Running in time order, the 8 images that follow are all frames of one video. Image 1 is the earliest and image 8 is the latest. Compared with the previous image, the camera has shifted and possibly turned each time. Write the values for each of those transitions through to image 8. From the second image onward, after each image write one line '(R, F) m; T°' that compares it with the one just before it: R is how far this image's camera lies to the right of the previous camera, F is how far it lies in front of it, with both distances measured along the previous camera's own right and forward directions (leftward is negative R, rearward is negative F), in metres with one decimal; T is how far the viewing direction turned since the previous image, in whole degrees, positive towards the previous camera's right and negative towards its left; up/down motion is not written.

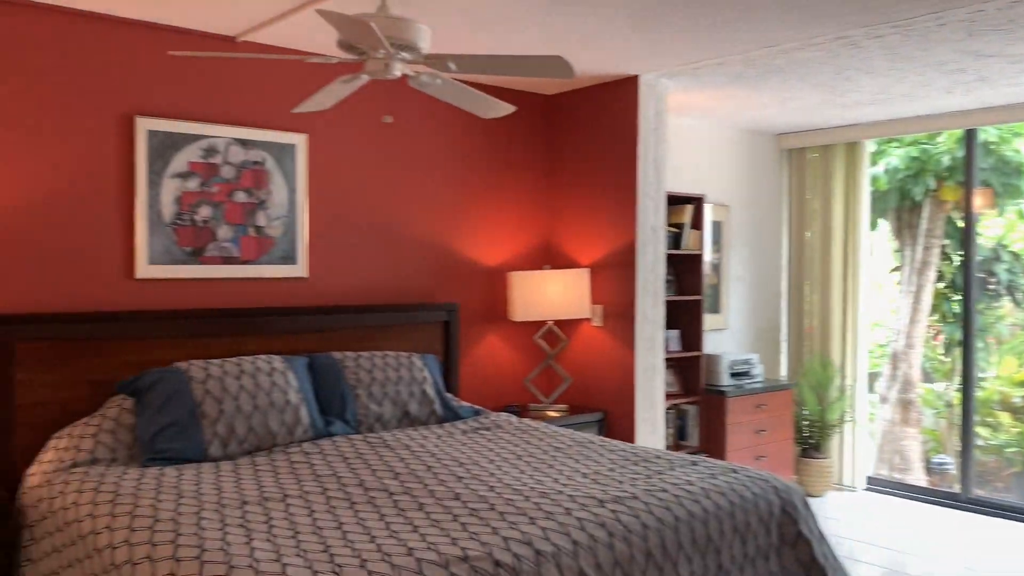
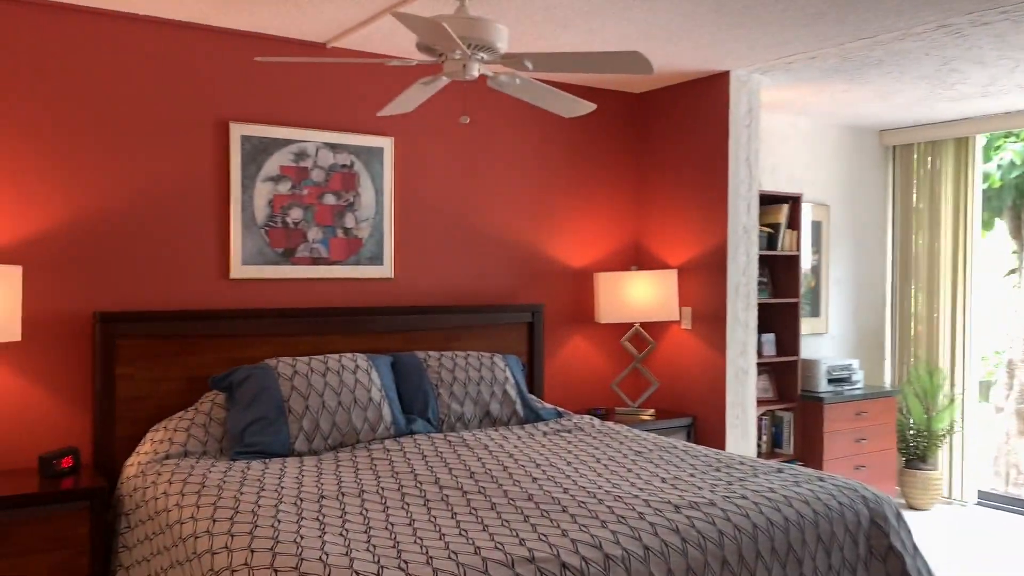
(+0.1, 0.0) m; -6°
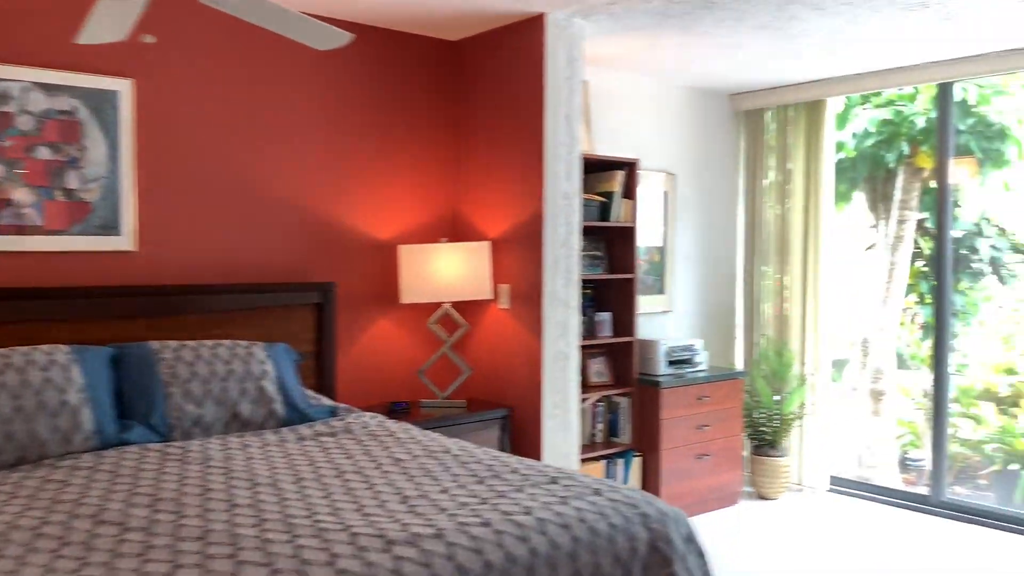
(+0.4, +0.4) m; +6°
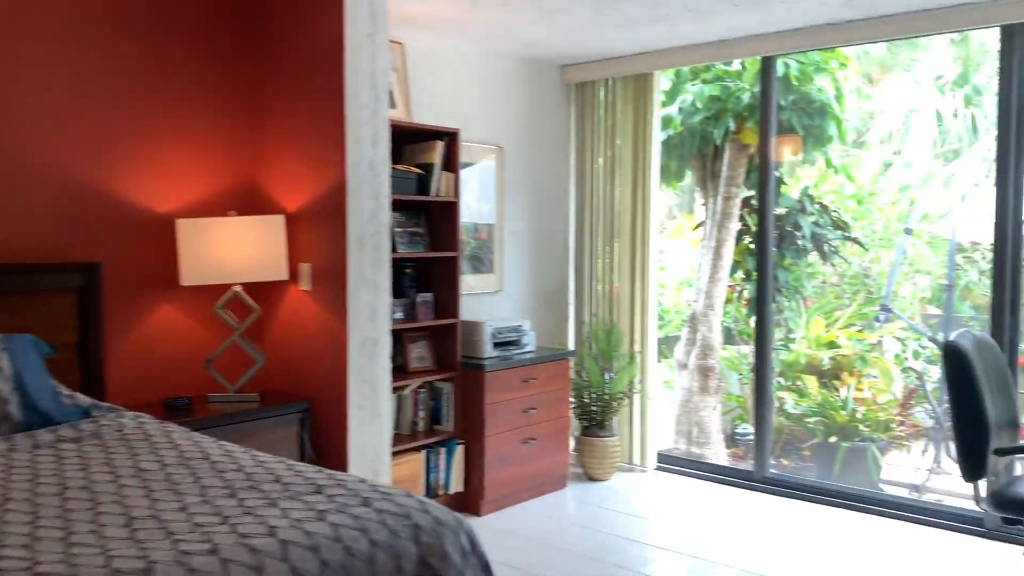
(+0.2, +0.2) m; +9°
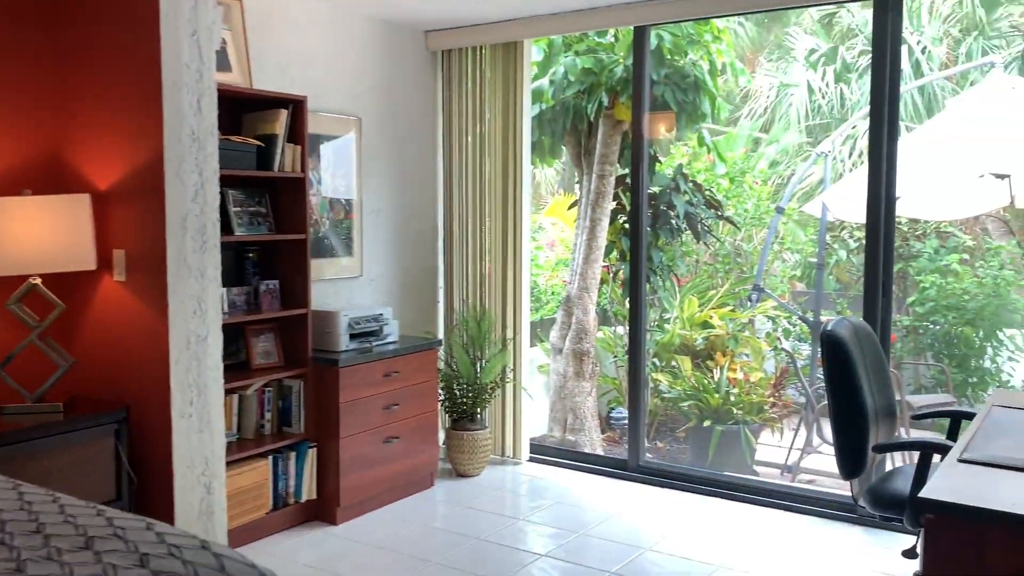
(+0.1, +0.2) m; +7°
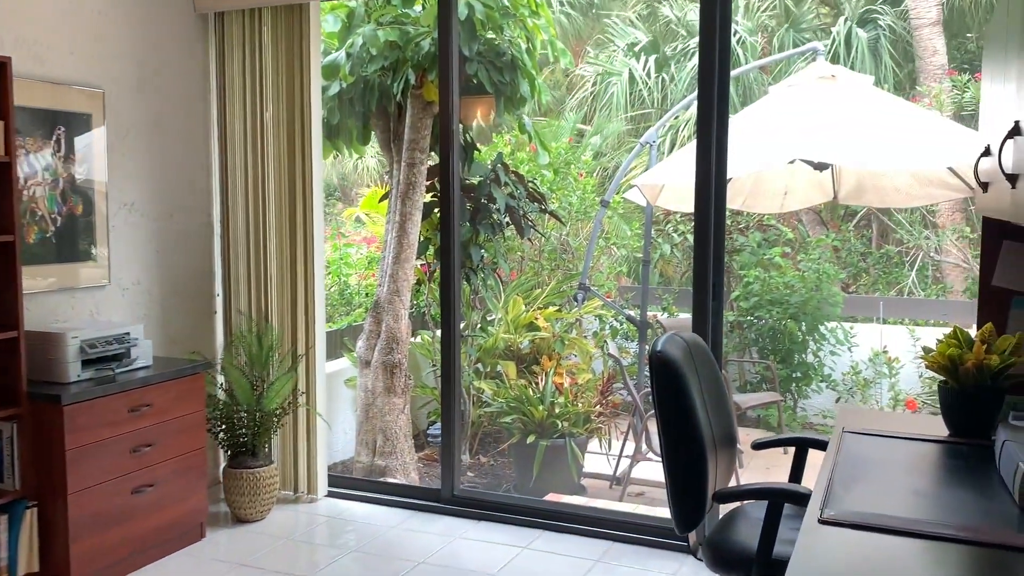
(+0.1, +0.4) m; +10°
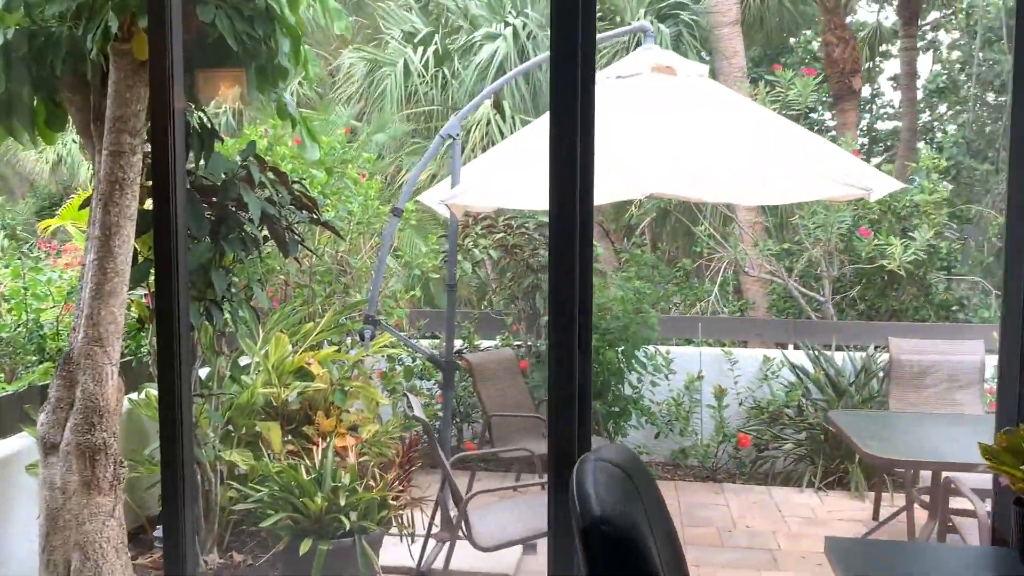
(0.0, +0.9) m; +15°
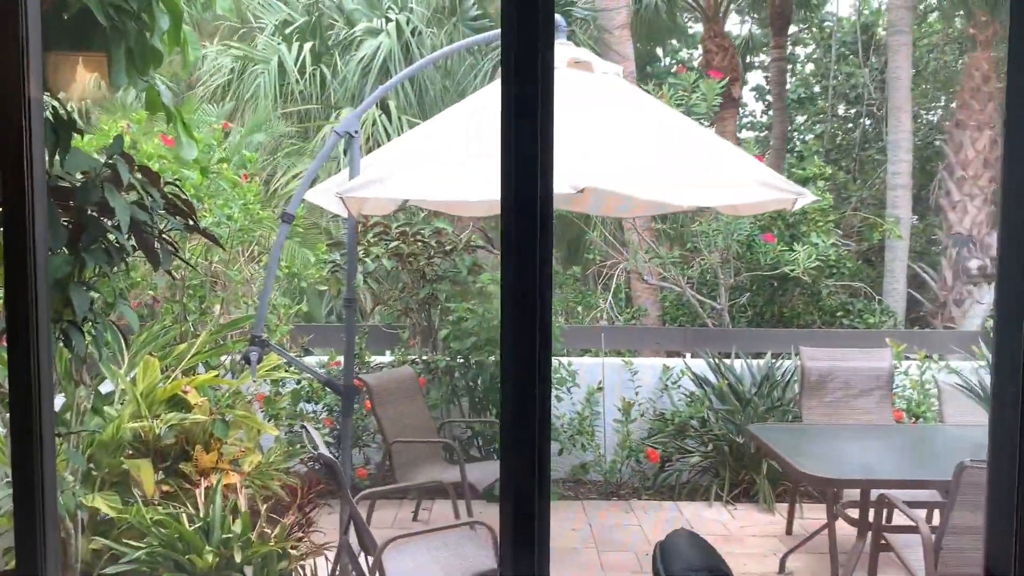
(-0.1, +0.3) m; +9°
